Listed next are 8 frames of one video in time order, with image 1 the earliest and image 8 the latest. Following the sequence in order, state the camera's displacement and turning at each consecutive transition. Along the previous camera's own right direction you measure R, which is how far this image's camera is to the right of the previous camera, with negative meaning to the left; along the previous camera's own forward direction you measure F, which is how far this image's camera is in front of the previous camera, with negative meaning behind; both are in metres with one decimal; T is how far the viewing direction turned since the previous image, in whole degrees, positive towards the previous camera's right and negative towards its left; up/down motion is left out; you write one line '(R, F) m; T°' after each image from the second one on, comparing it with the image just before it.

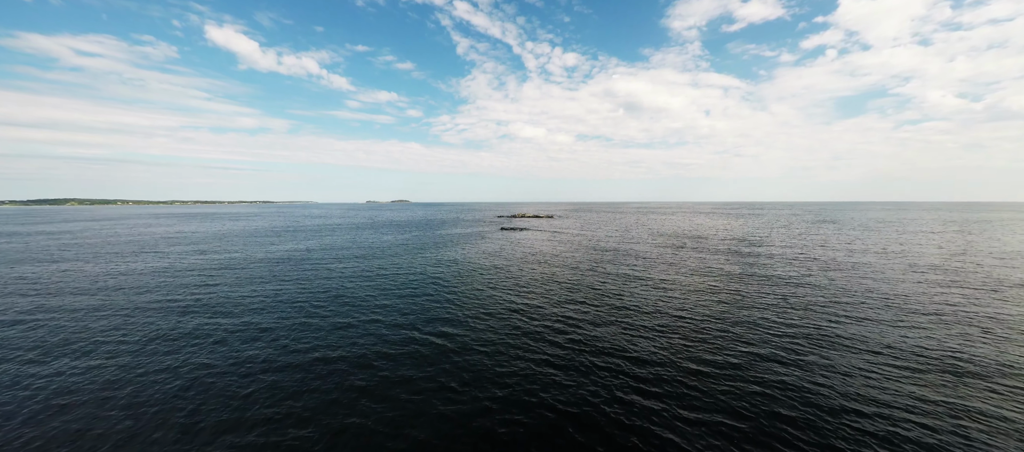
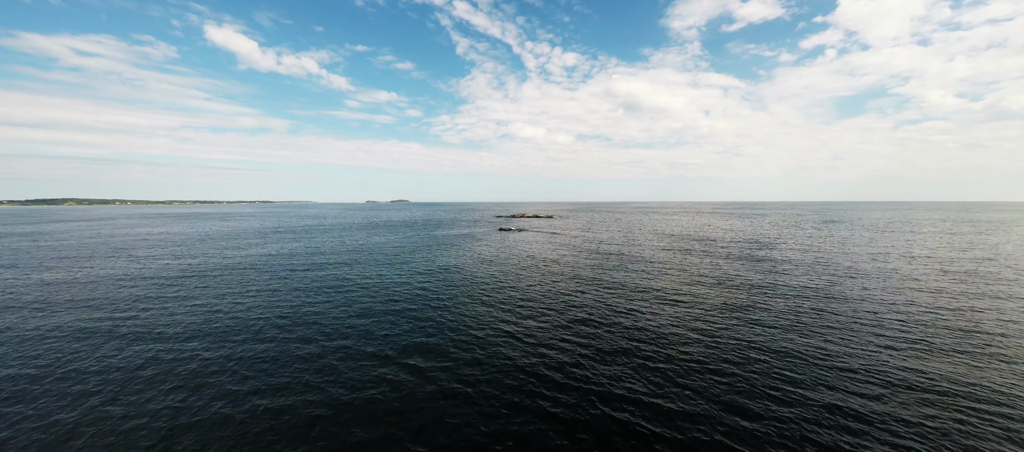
(+0.7, +5.3) m; 0°
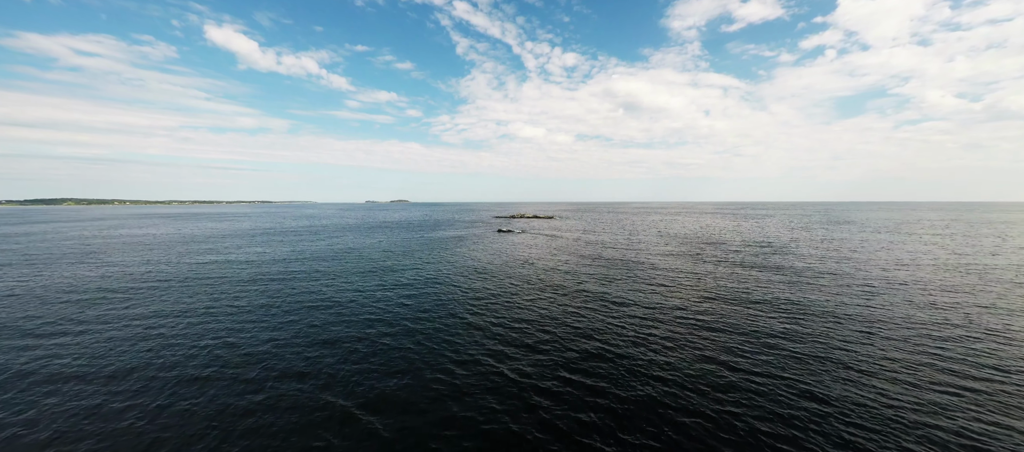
(+0.5, +5.2) m; 0°
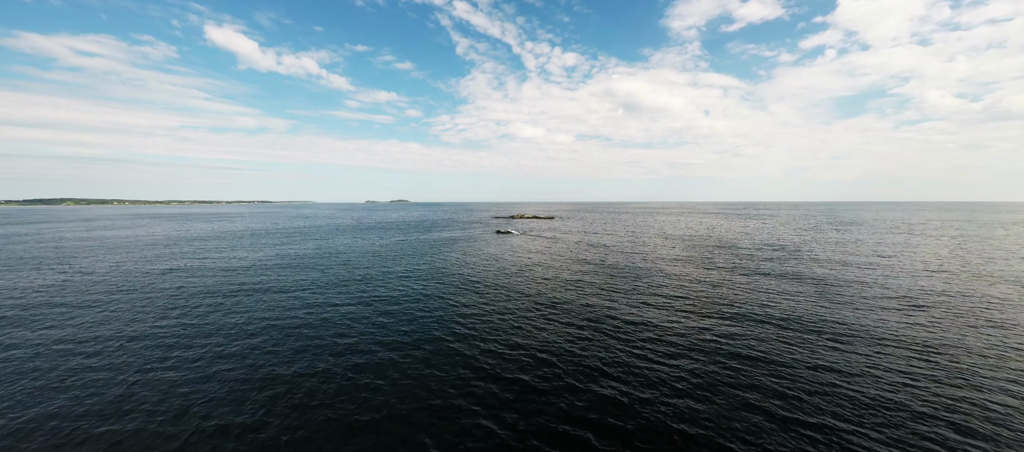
(+0.1, +4.1) m; 0°
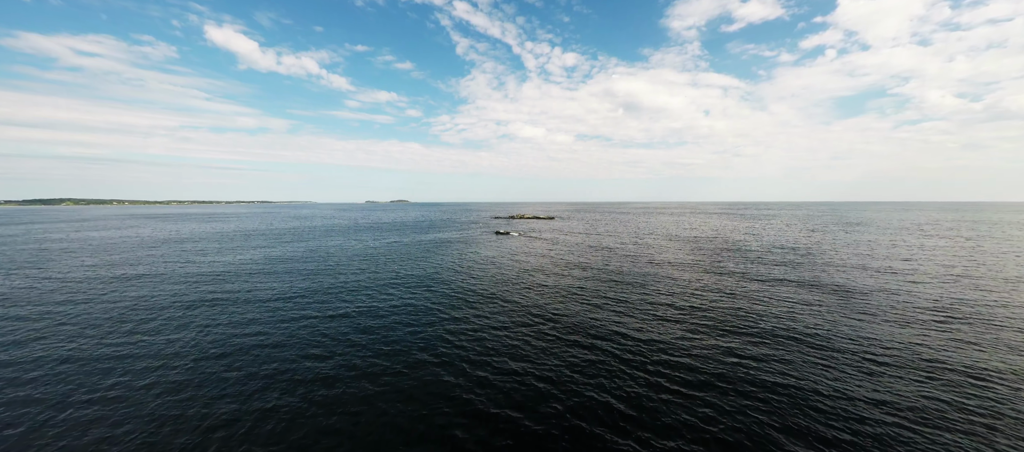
(+0.2, +3.4) m; 0°
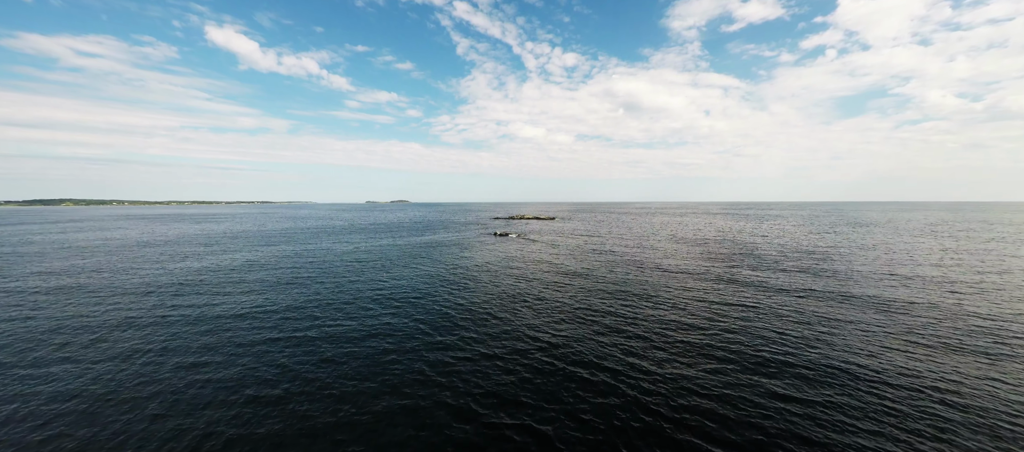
(+0.5, +4.4) m; 0°
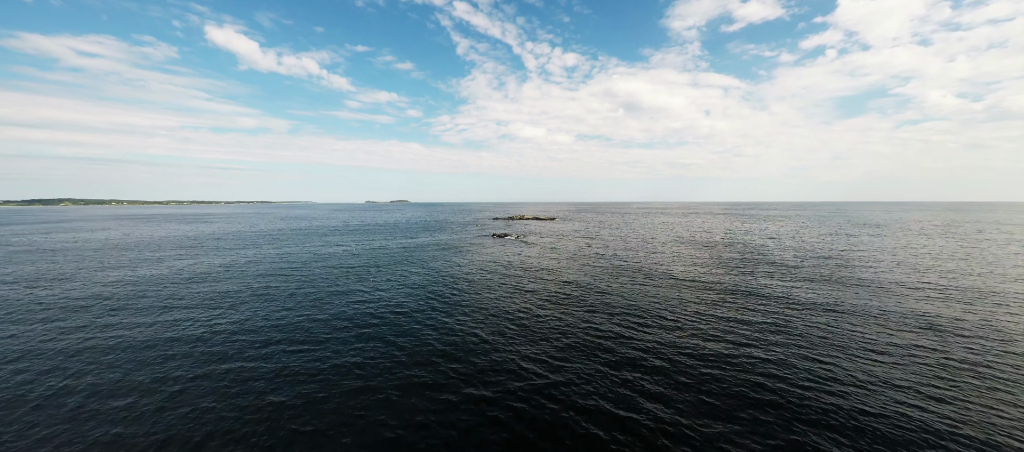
(+0.5, +4.7) m; 0°
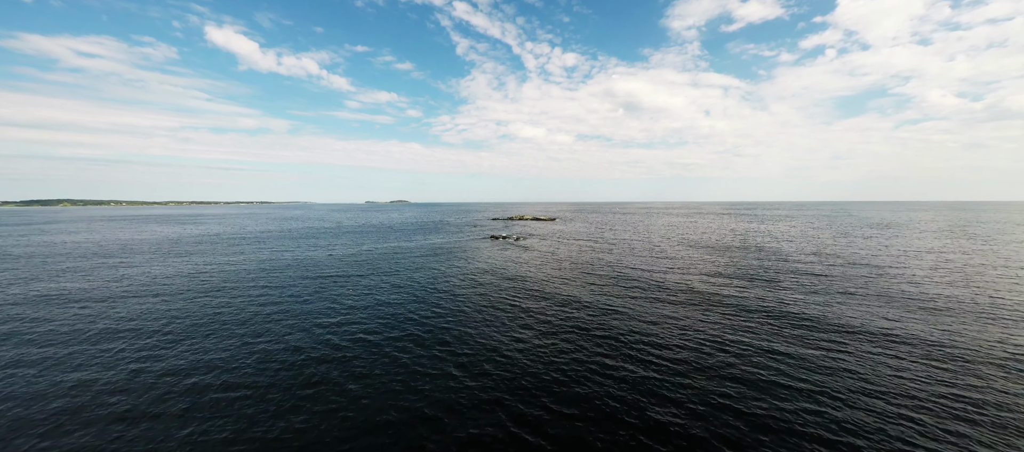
(+0.5, +6.1) m; 0°
